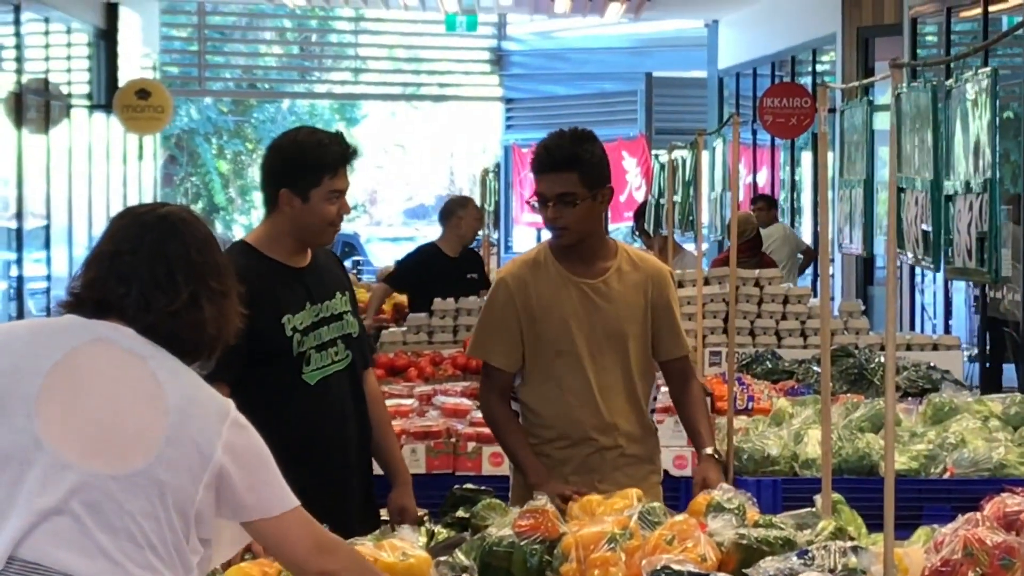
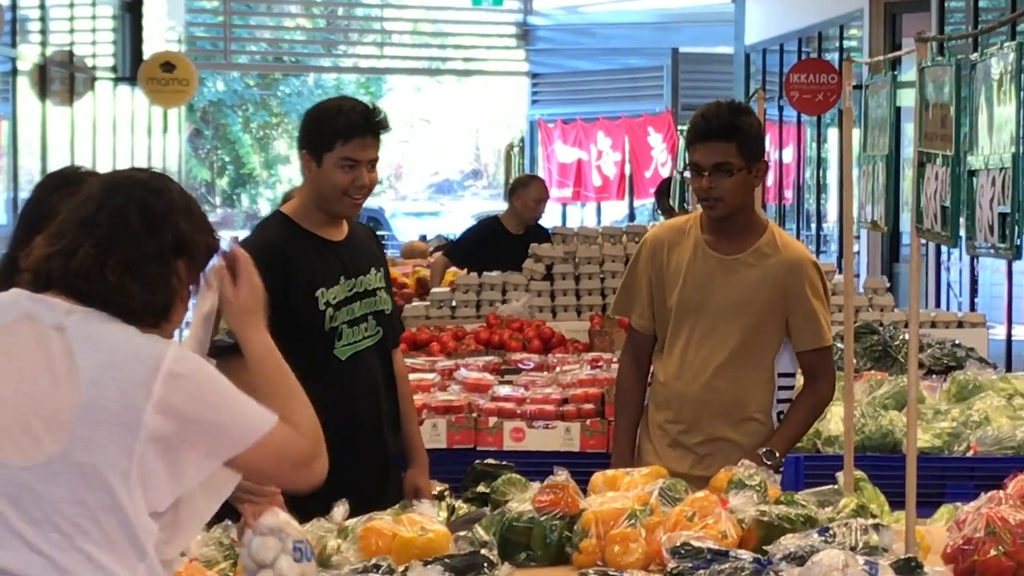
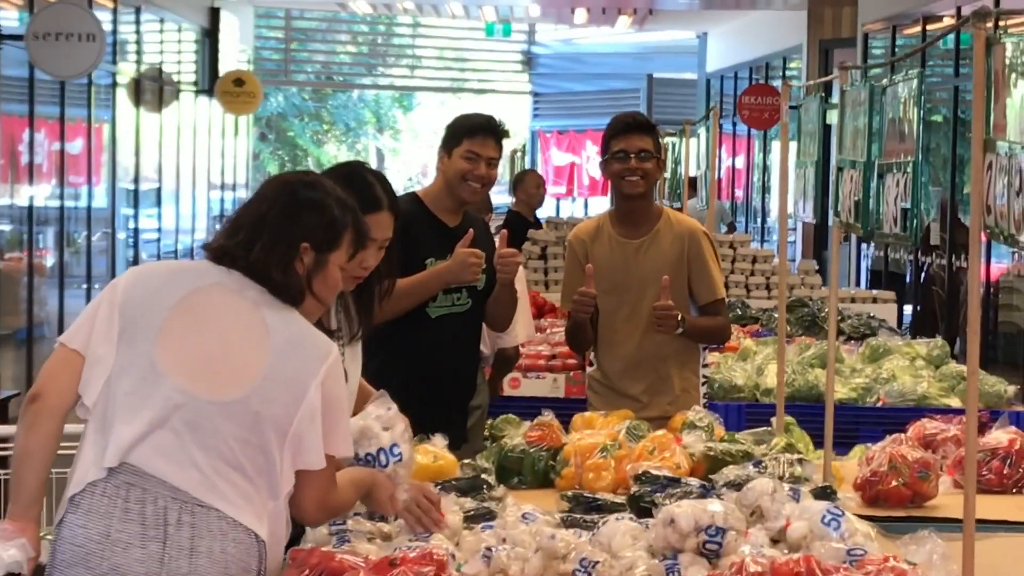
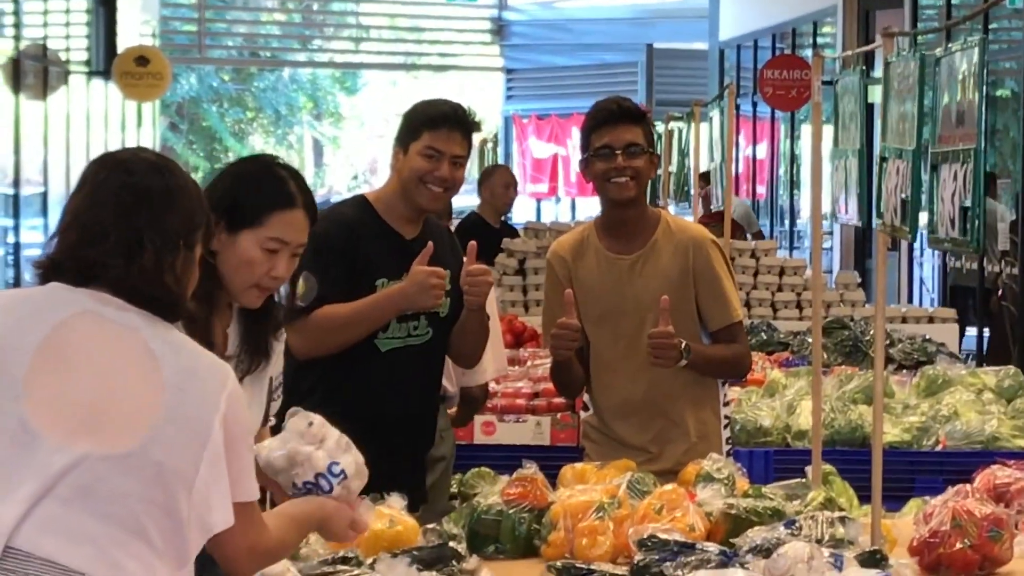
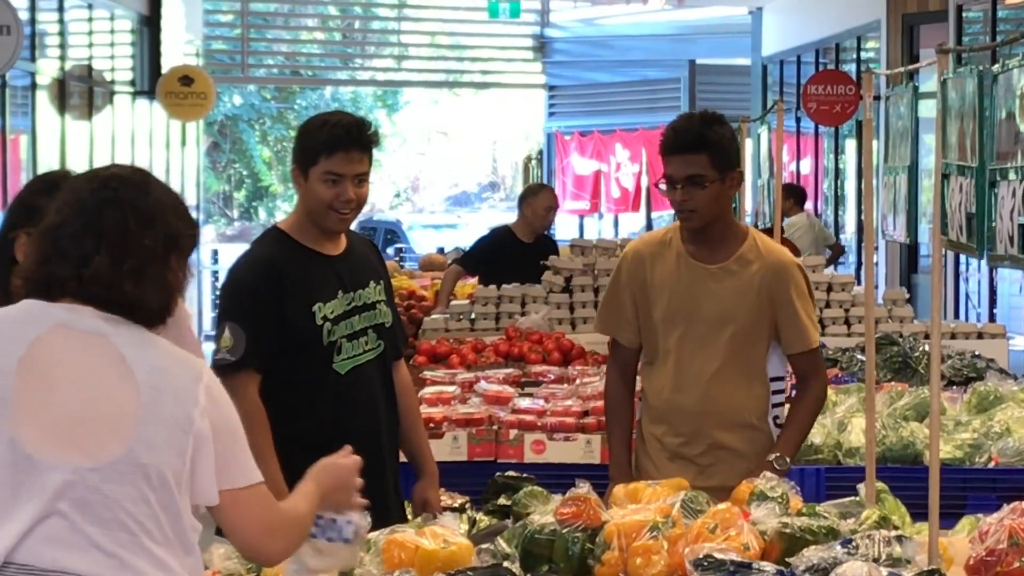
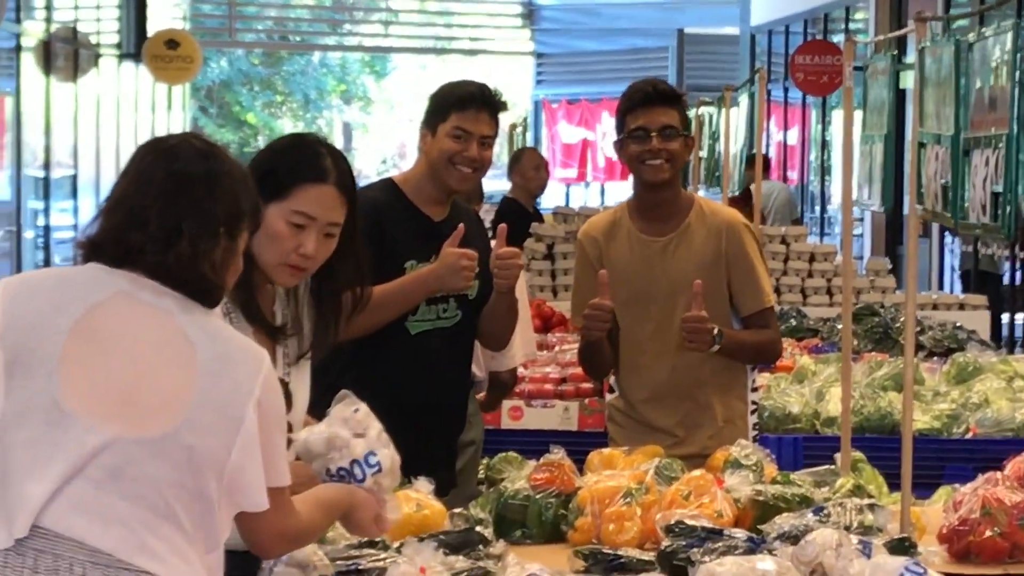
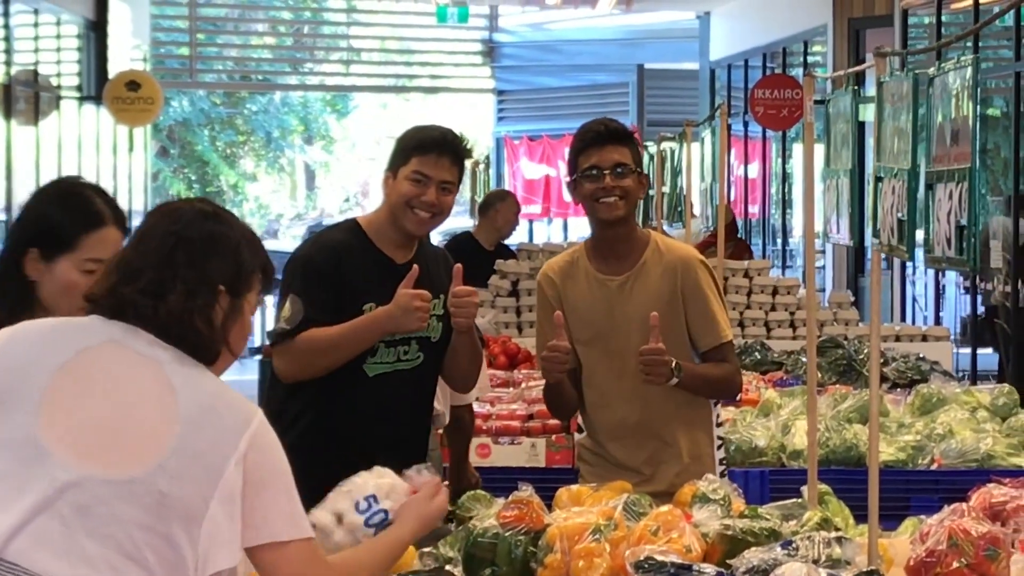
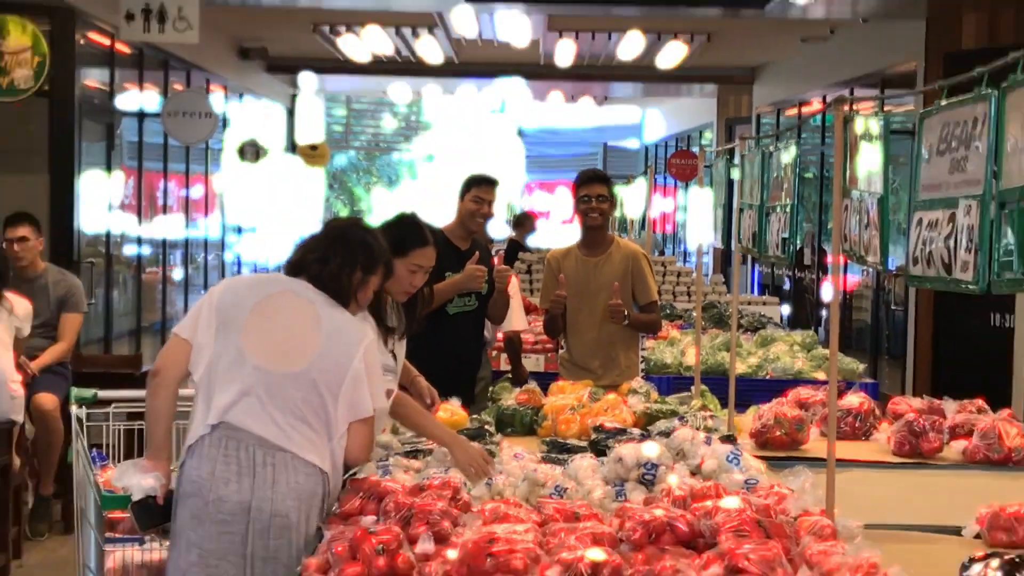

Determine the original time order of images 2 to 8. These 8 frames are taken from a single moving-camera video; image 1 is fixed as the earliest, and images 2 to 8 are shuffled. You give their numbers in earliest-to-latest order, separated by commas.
5, 2, 7, 4, 6, 3, 8
